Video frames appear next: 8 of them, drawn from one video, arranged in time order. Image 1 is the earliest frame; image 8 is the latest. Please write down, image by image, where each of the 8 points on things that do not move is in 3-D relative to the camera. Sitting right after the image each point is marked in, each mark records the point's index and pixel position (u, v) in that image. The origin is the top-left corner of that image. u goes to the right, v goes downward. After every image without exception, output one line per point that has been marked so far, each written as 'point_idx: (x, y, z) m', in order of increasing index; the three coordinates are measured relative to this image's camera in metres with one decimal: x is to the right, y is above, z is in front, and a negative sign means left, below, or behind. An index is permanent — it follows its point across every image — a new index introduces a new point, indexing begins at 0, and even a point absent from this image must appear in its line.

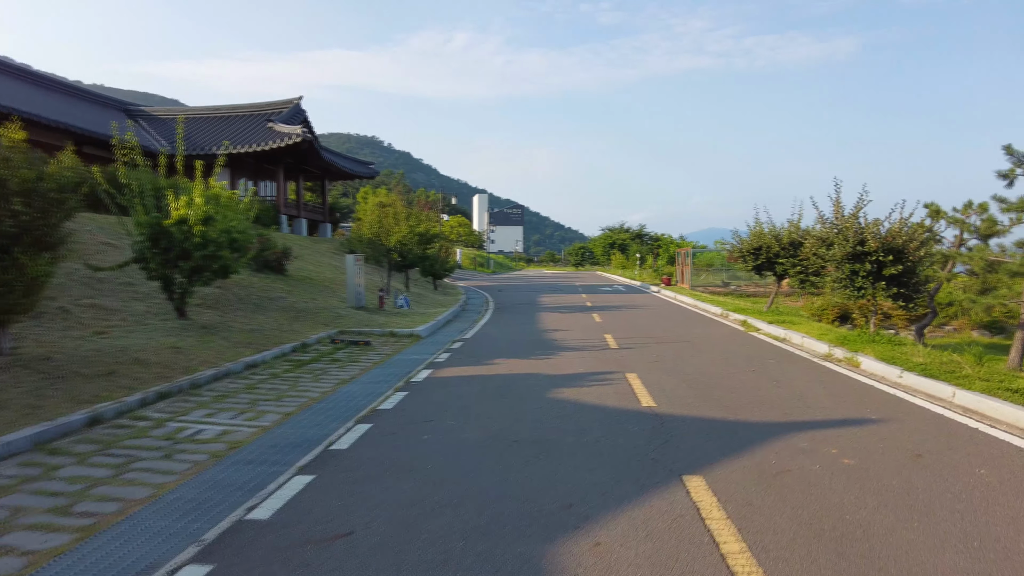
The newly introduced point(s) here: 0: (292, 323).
0: (-4.4, -0.7, +13.3) m
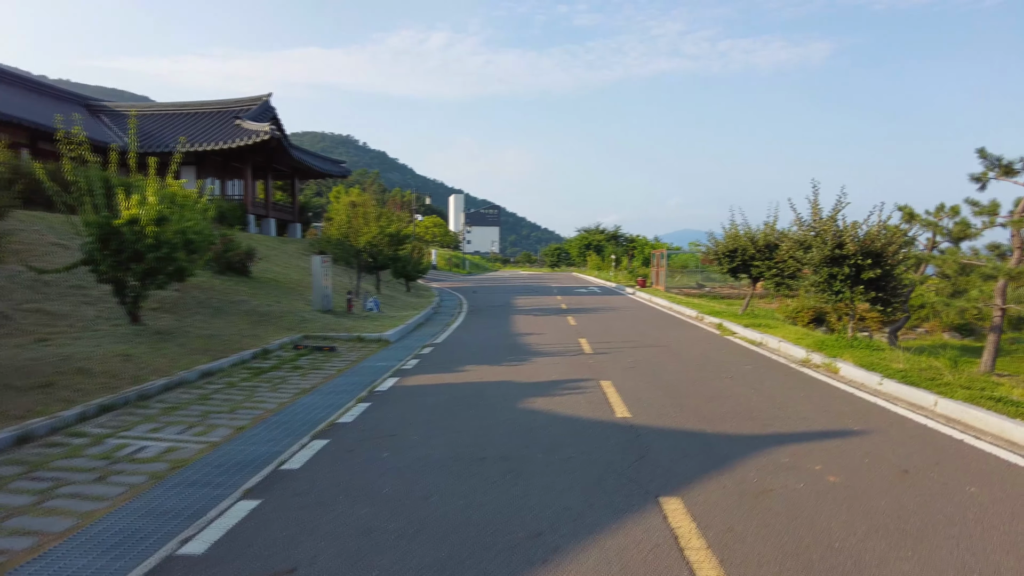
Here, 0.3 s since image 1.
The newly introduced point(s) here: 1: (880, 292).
0: (-5.0, -0.8, +12.7) m
1: (+5.7, -0.1, +10.2) m
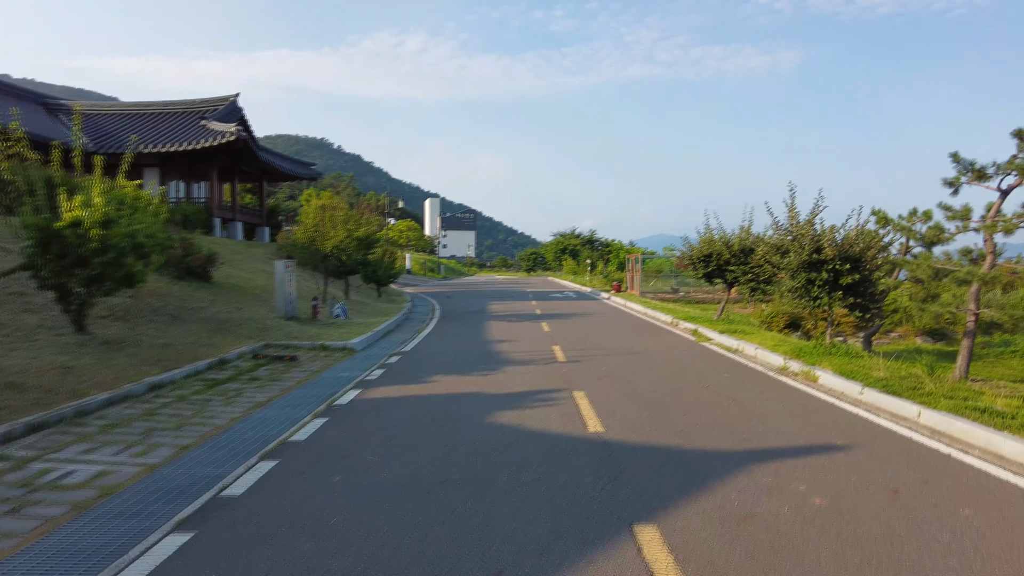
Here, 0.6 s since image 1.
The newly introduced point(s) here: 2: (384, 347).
0: (-5.5, -0.9, +12.1) m
1: (+5.2, -0.1, +10.0) m
2: (-2.5, -1.2, +13.0) m
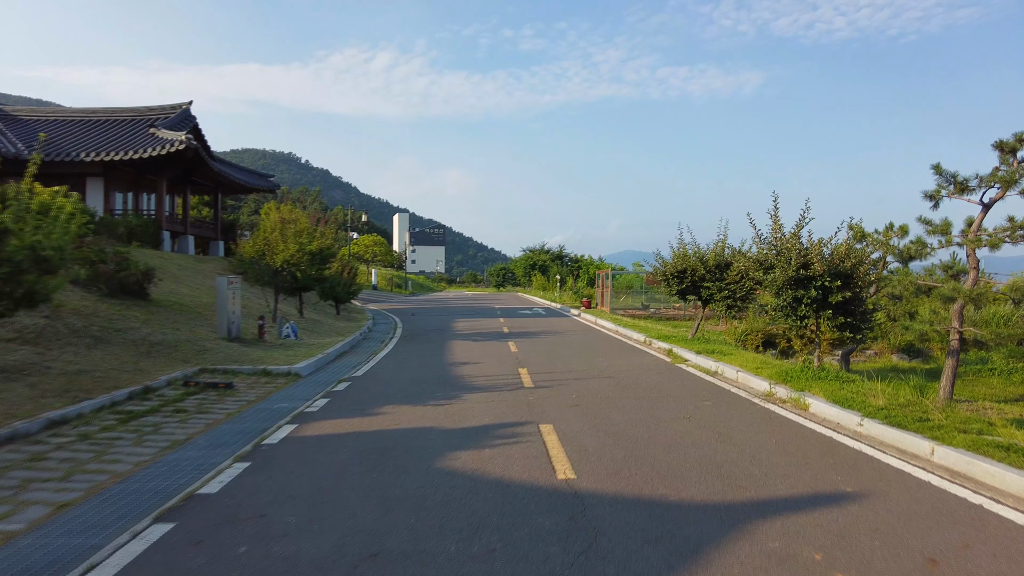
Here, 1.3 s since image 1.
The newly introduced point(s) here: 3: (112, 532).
0: (-6.1, -1.2, +10.8) m
1: (+4.7, -0.4, +9.2) m
2: (-3.2, -1.5, +11.9) m
3: (-2.8, -1.7, +4.6) m
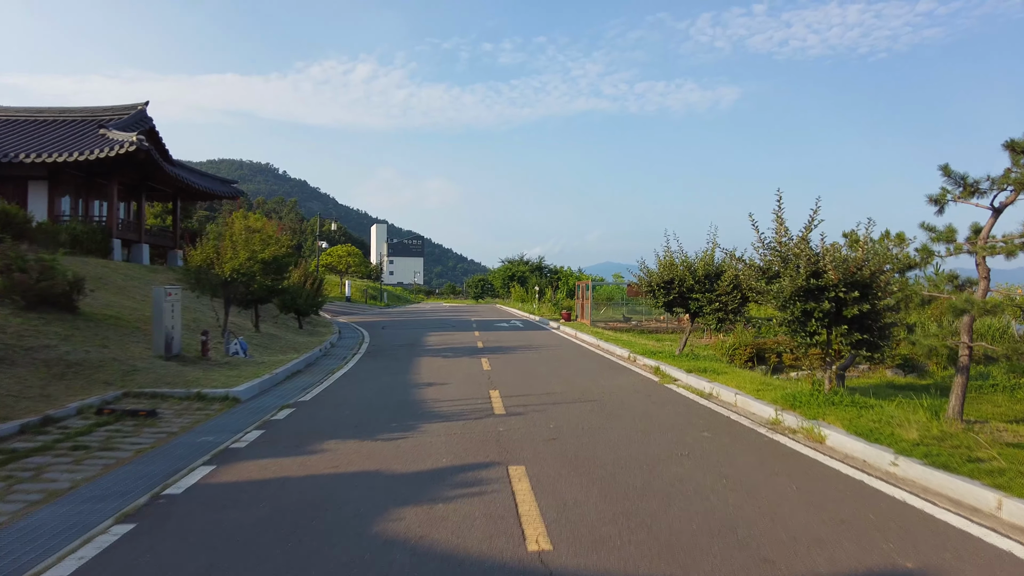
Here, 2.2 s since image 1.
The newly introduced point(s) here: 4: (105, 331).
0: (-6.6, -1.4, +9.3) m
1: (+4.3, -0.5, +8.0) m
2: (-3.7, -1.7, +10.5) m
3: (-3.0, -1.8, +3.2) m
4: (-7.8, -0.9, +12.6) m
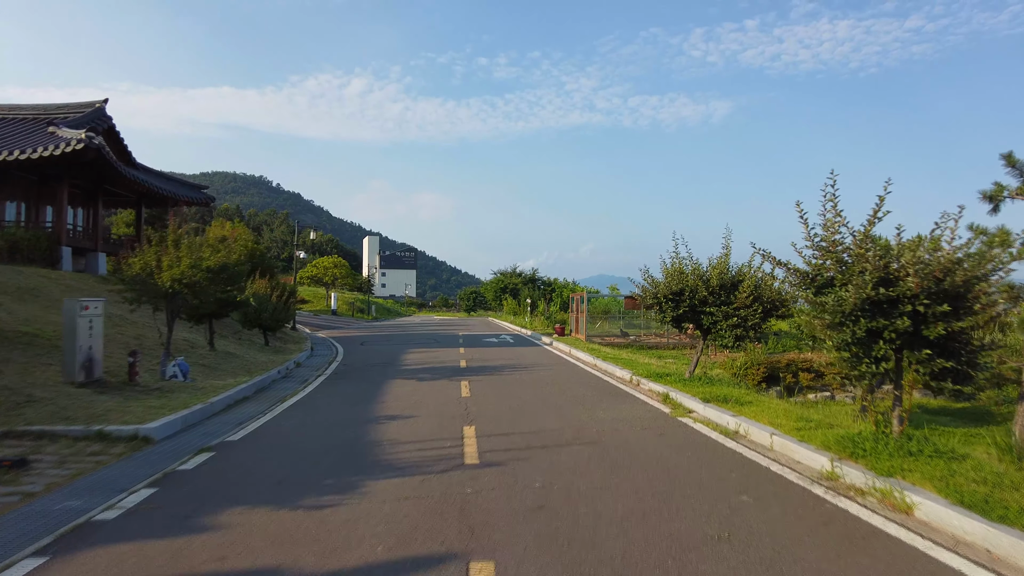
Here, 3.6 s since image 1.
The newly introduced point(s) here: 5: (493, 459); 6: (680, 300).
0: (-6.8, -1.5, +7.3) m
1: (+4.0, -0.7, +6.1) m
2: (-4.0, -1.9, +8.5) m
3: (-3.2, -1.8, +1.2) m
4: (-8.1, -1.1, +10.6) m
5: (-0.2, -1.8, +6.8) m
6: (+3.3, -0.2, +12.9) m
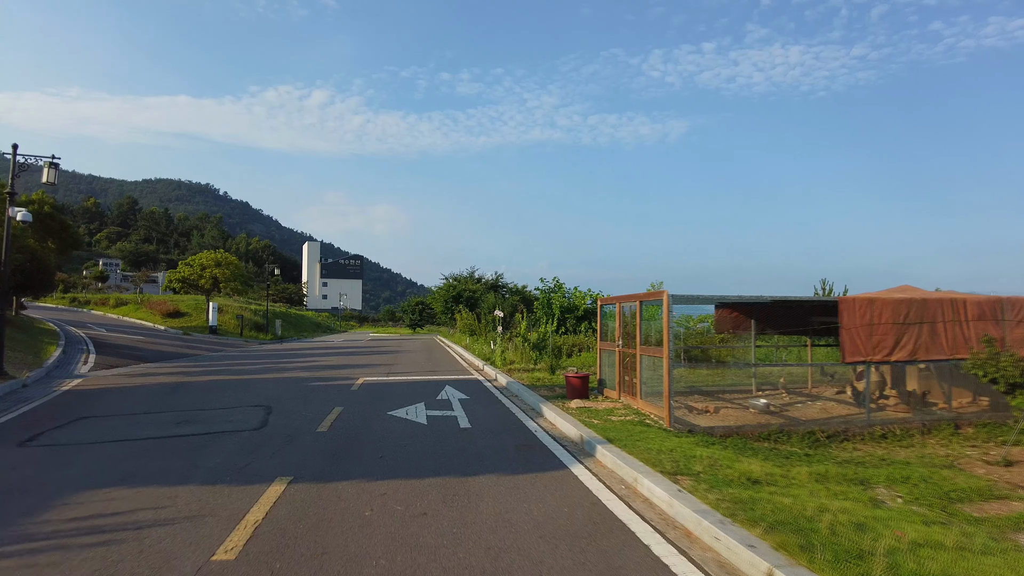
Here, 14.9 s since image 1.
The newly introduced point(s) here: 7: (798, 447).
0: (-6.5, -0.9, -9.3) m
1: (+4.5, 0.0, -9.8) m
2: (-3.7, -1.3, -8.0) m
3: (-2.5, -1.0, -15.2) m
4: (-7.9, -0.5, -6.1) m
5: (+0.2, -1.1, -9.4) m
6: (+3.3, +0.2, -3.1) m
7: (+3.8, -1.9, +8.5) m
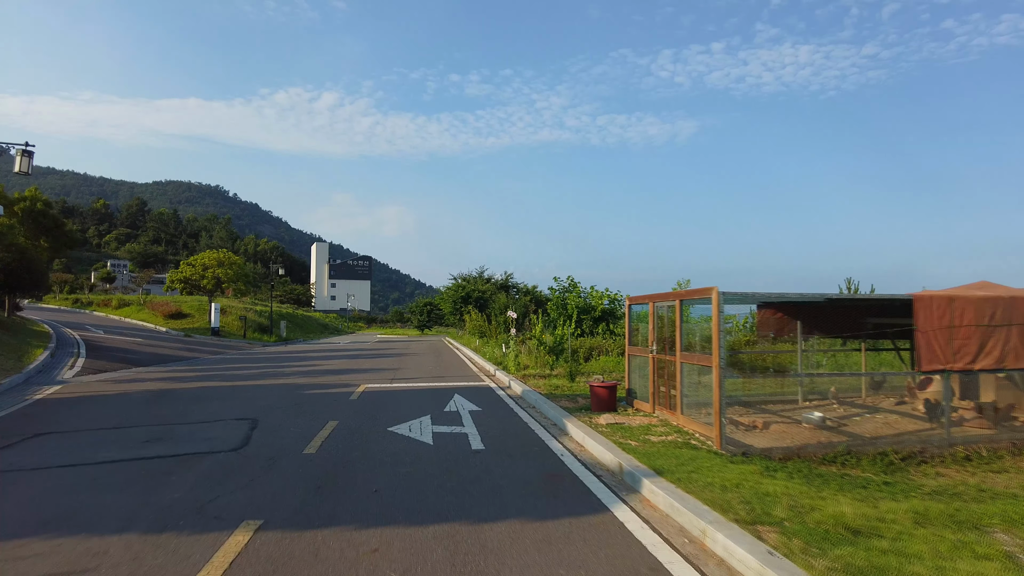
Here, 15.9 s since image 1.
0: (-6.5, -0.8, -10.5) m
1: (+4.5, 0.0, -11.2) m
2: (-3.6, -1.2, -9.3) m
3: (-2.6, -0.9, -16.5) m
4: (-7.8, -0.4, -7.3) m
5: (+0.2, -1.1, -10.7) m
6: (+3.4, +0.3, -4.4) m
7: (+4.0, -1.9, +7.1) m
